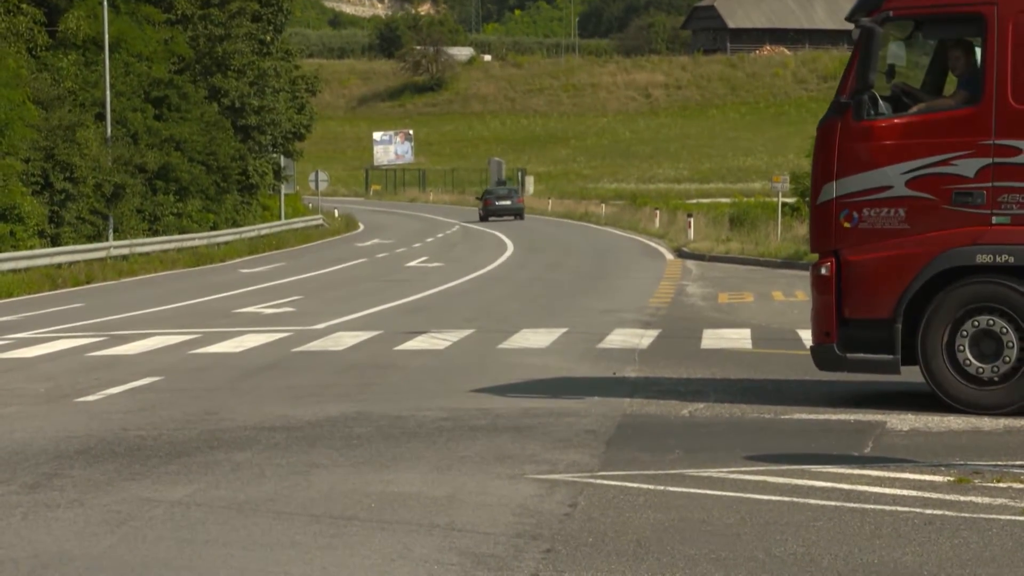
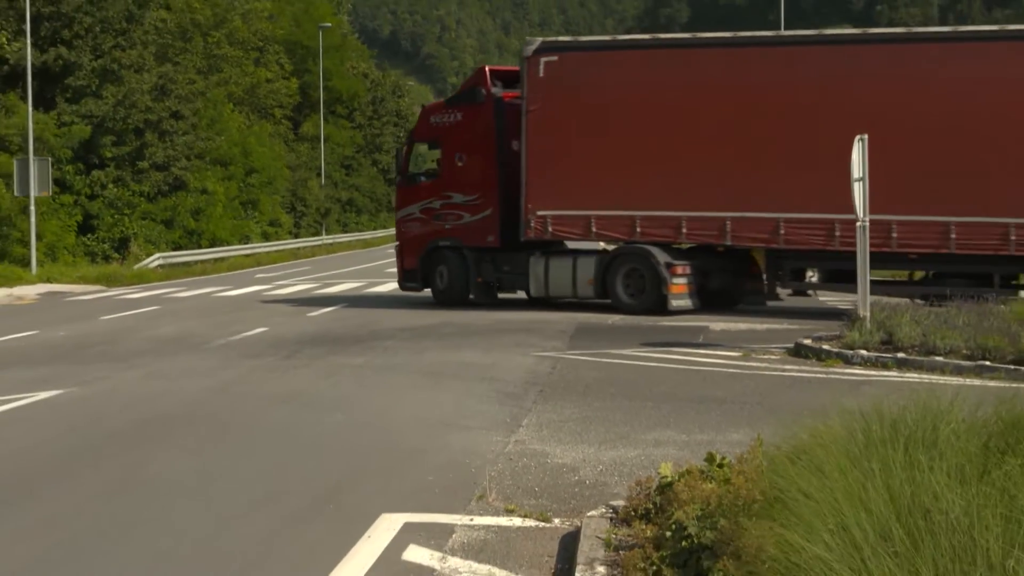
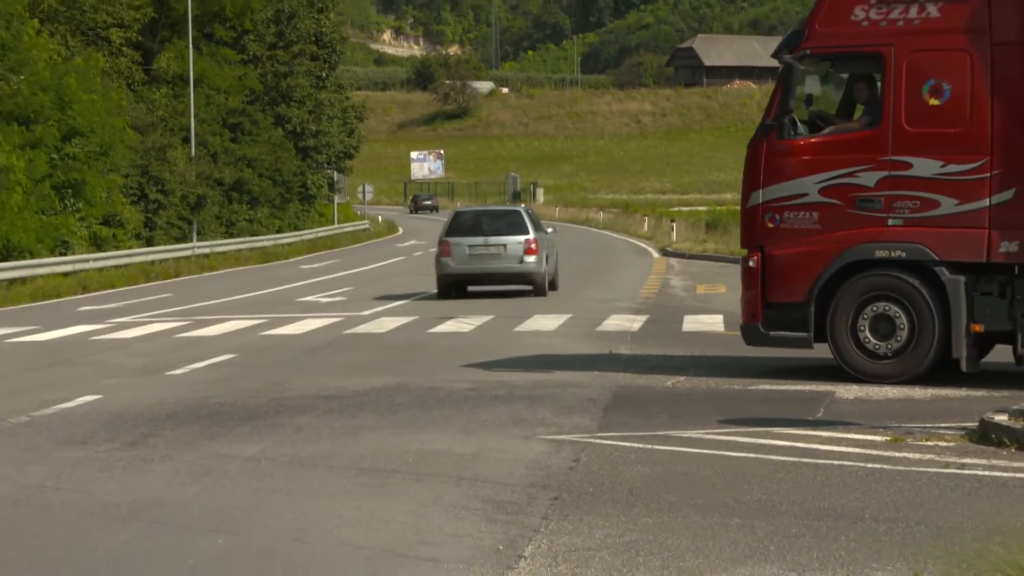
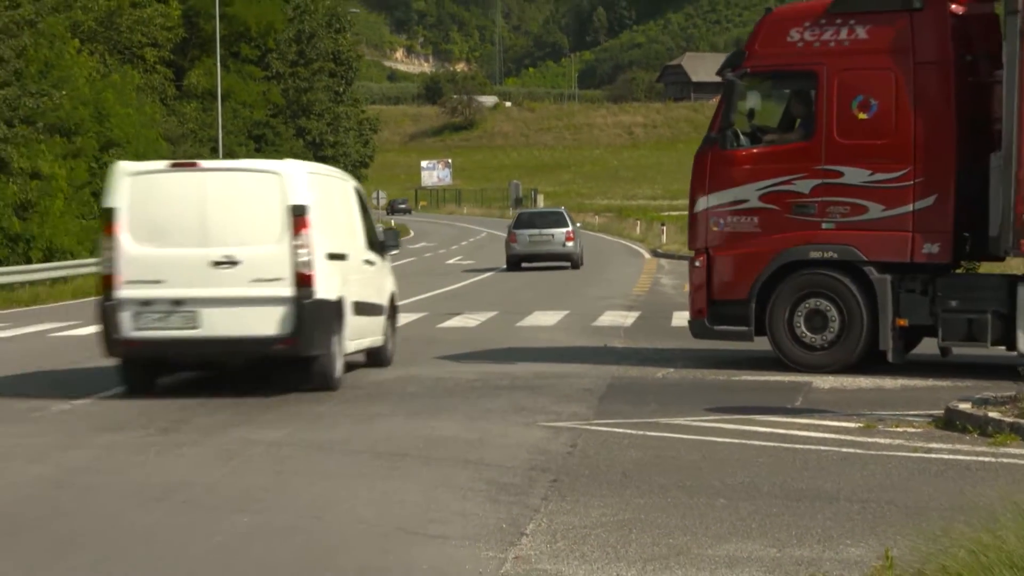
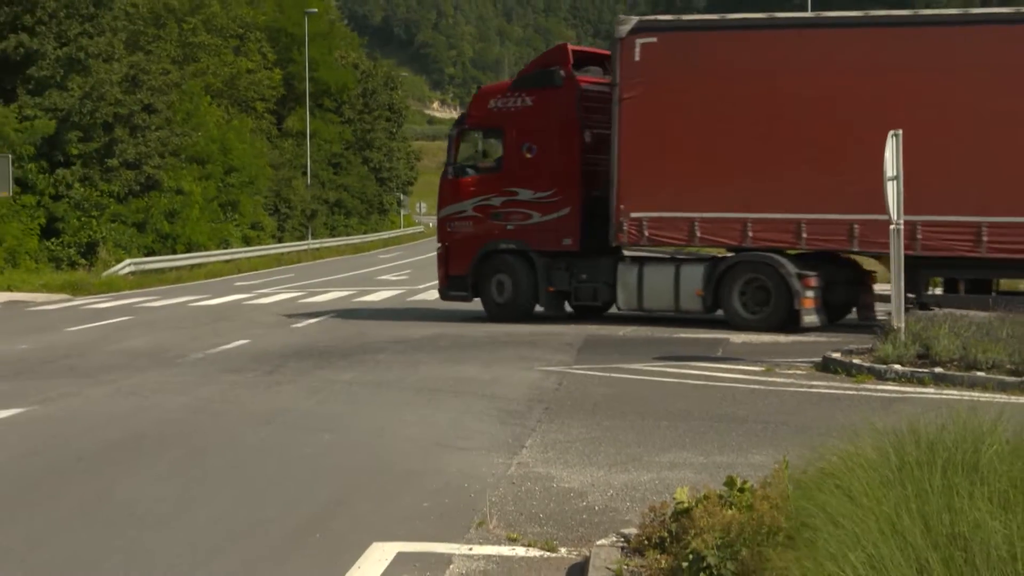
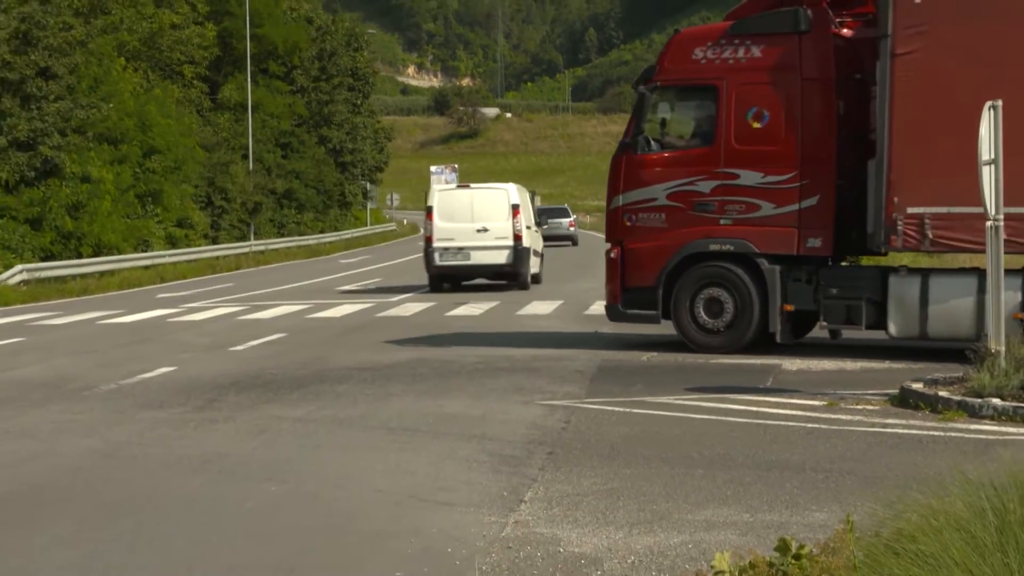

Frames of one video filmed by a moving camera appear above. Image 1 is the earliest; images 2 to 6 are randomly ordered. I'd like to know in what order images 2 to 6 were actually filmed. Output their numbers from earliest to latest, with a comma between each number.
3, 4, 6, 5, 2
